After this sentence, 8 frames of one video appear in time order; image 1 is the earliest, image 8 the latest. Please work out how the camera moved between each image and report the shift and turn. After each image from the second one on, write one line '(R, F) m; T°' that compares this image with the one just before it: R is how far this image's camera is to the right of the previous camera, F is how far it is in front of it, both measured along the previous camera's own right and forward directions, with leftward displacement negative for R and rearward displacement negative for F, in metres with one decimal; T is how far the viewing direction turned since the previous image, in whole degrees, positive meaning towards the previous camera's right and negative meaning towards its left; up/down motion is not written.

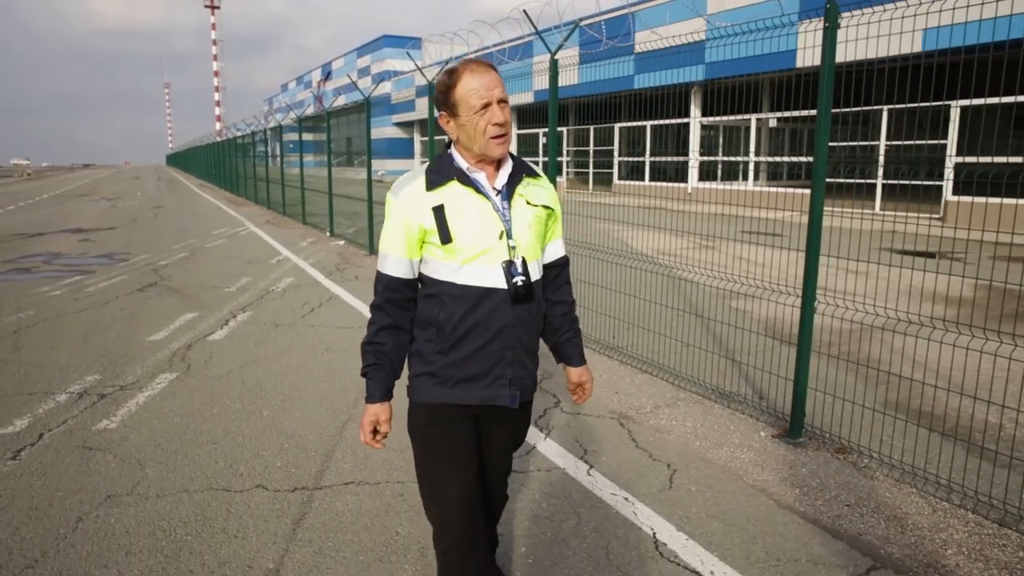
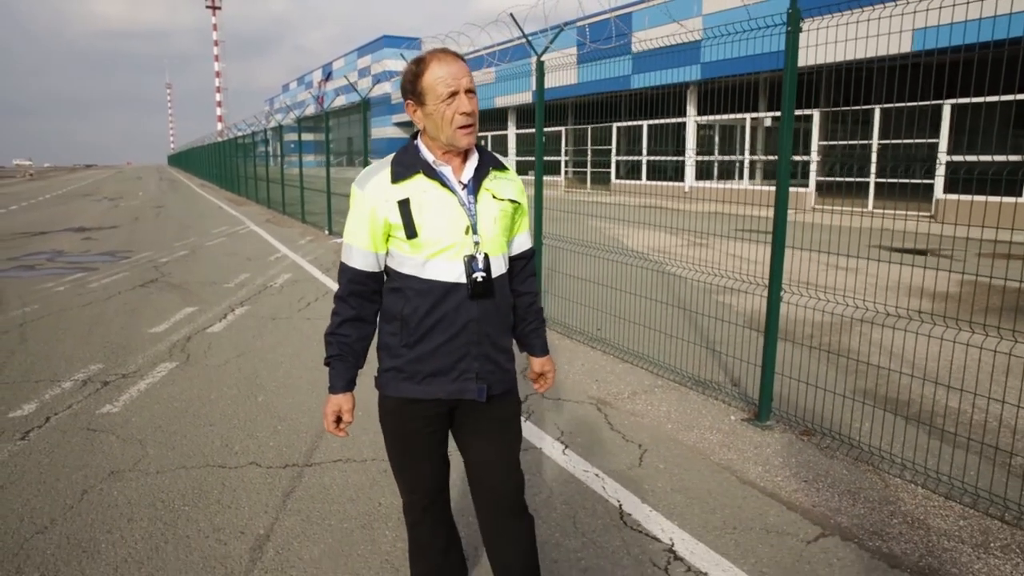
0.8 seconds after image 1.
(+0.1, -0.2) m; 0°
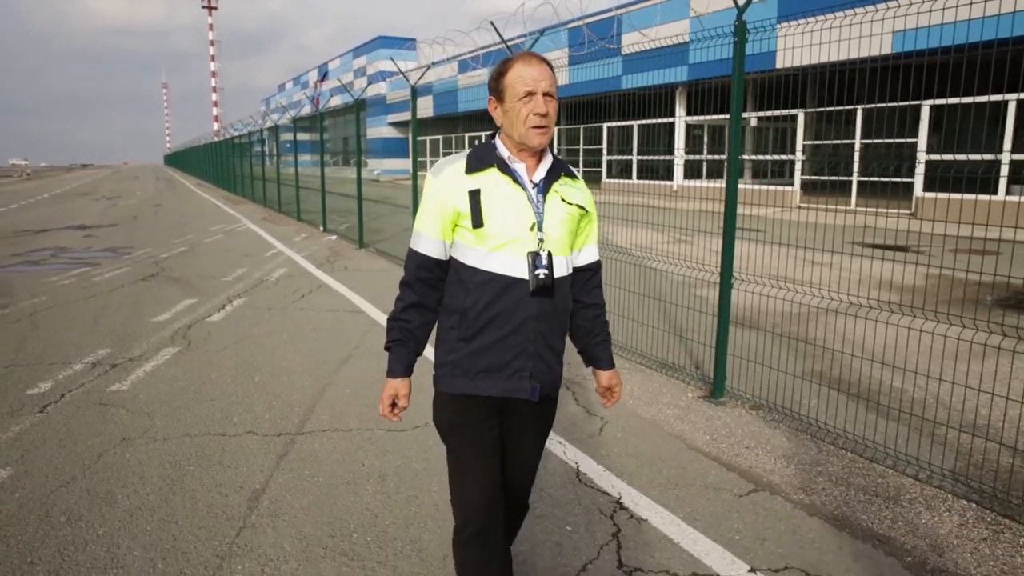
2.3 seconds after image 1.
(+0.1, -0.4) m; 0°
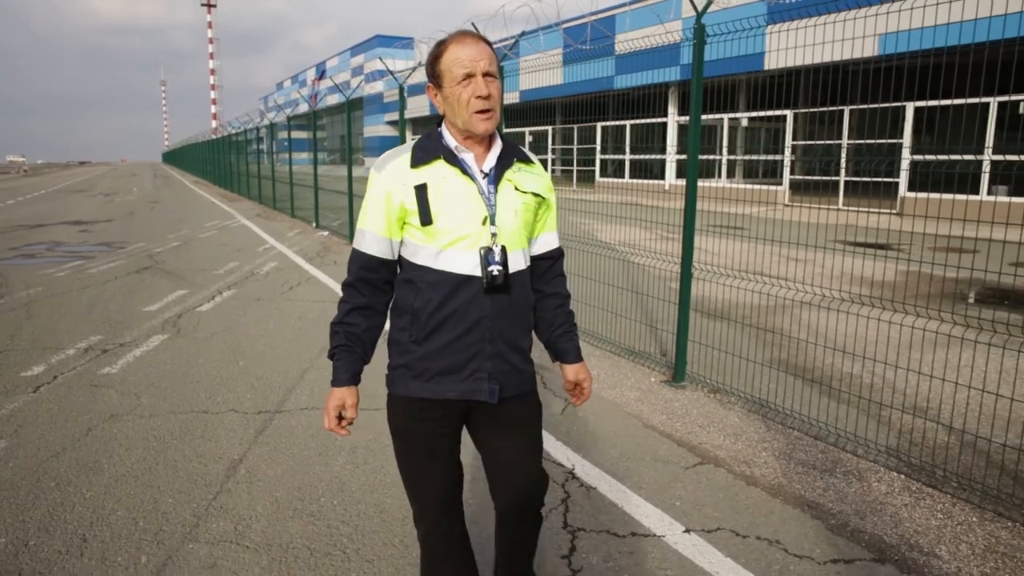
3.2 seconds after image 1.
(+0.2, -0.3) m; 0°
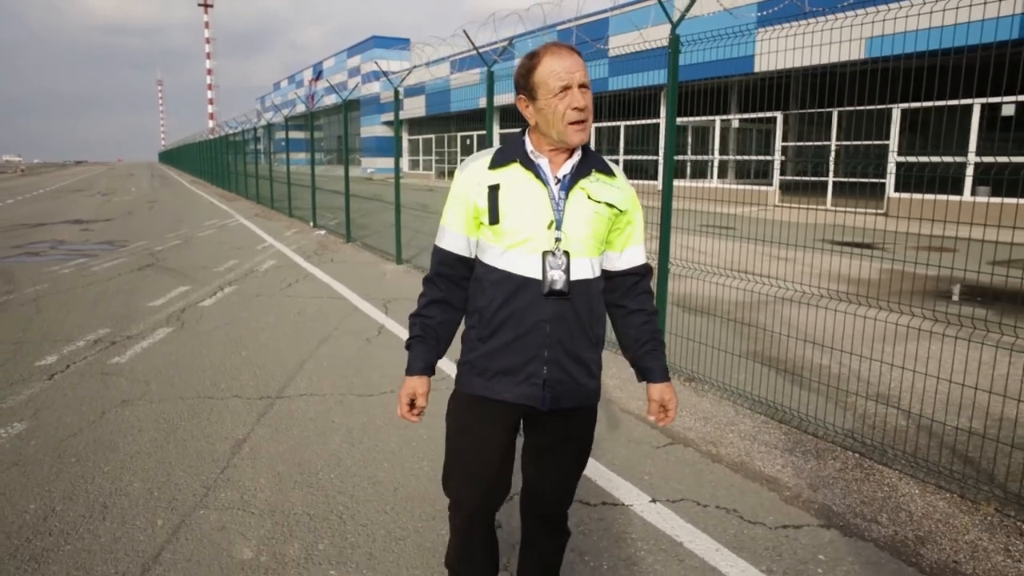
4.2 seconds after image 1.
(+0.1, -0.3) m; 0°
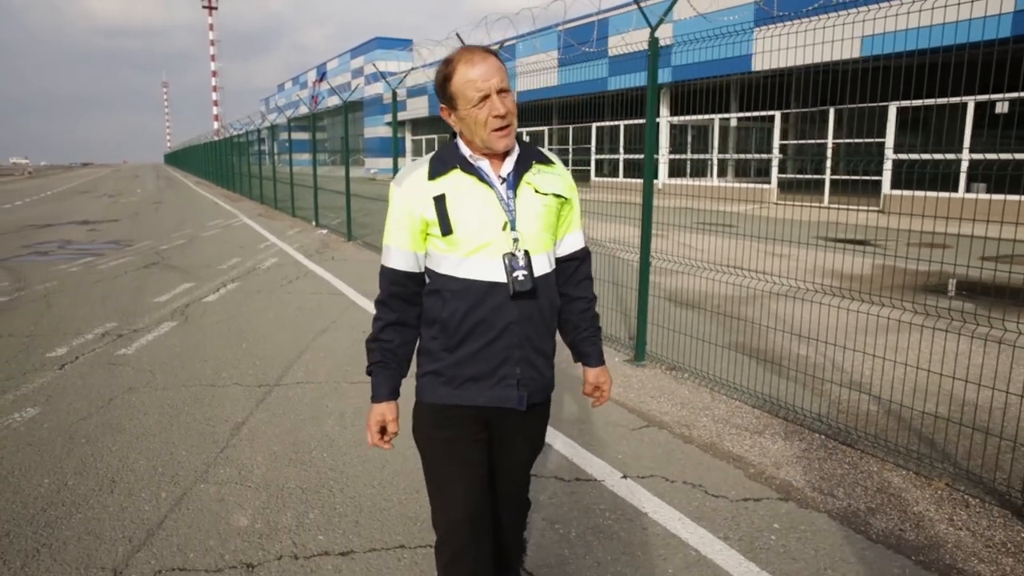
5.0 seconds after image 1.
(+0.1, -0.2) m; 0°
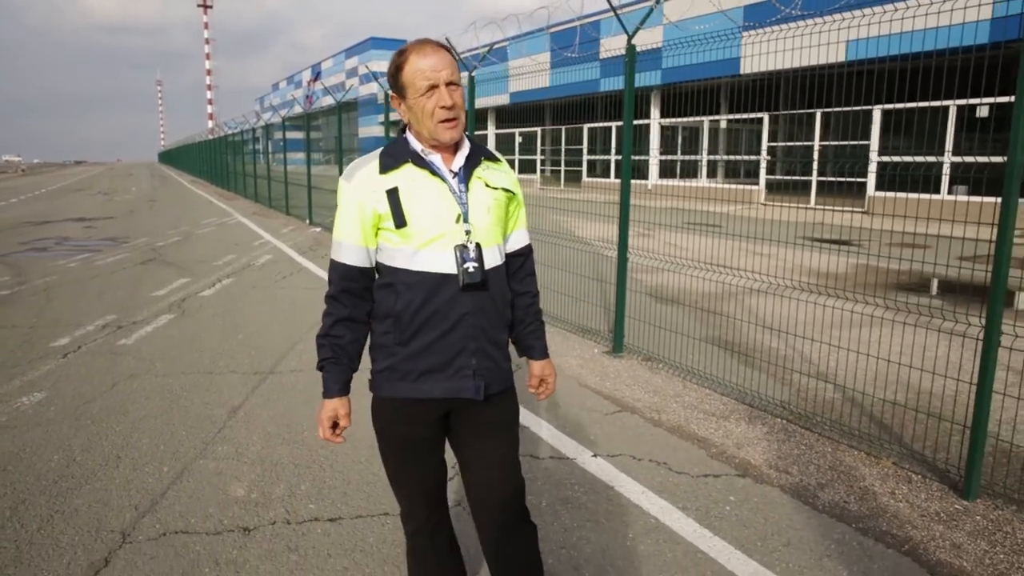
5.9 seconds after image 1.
(+0.1, -0.3) m; 0°
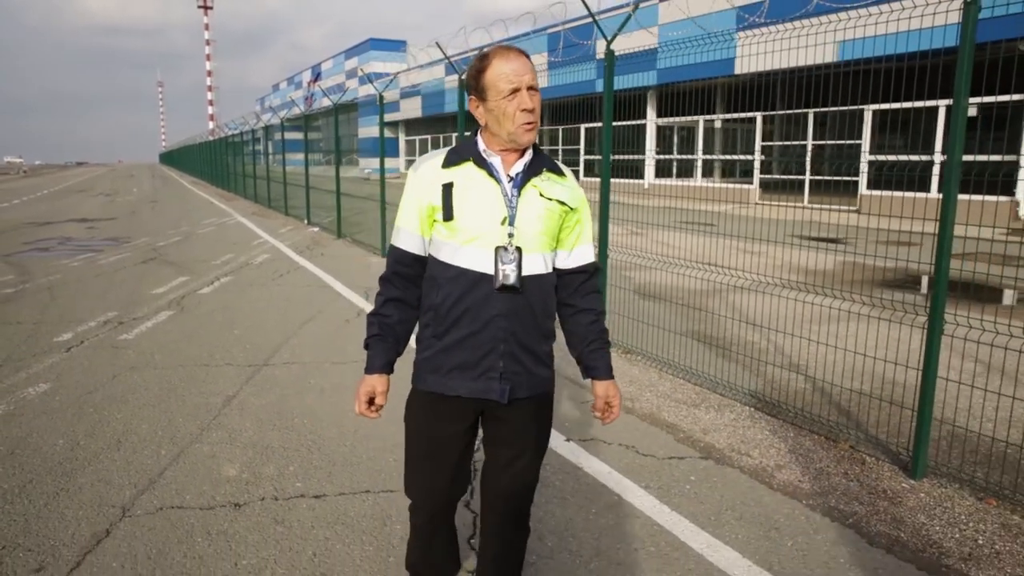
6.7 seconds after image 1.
(+0.1, -0.2) m; 0°
